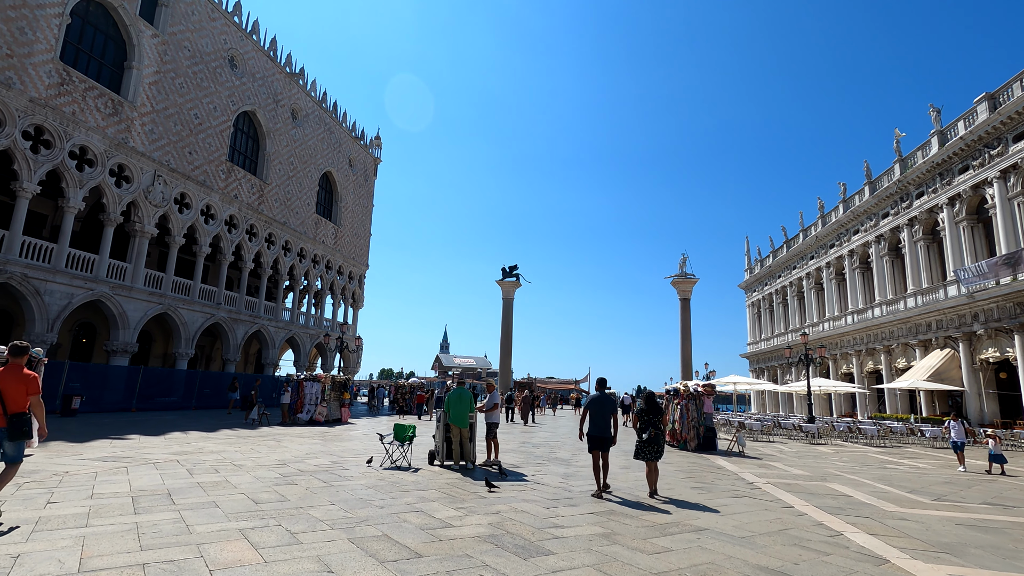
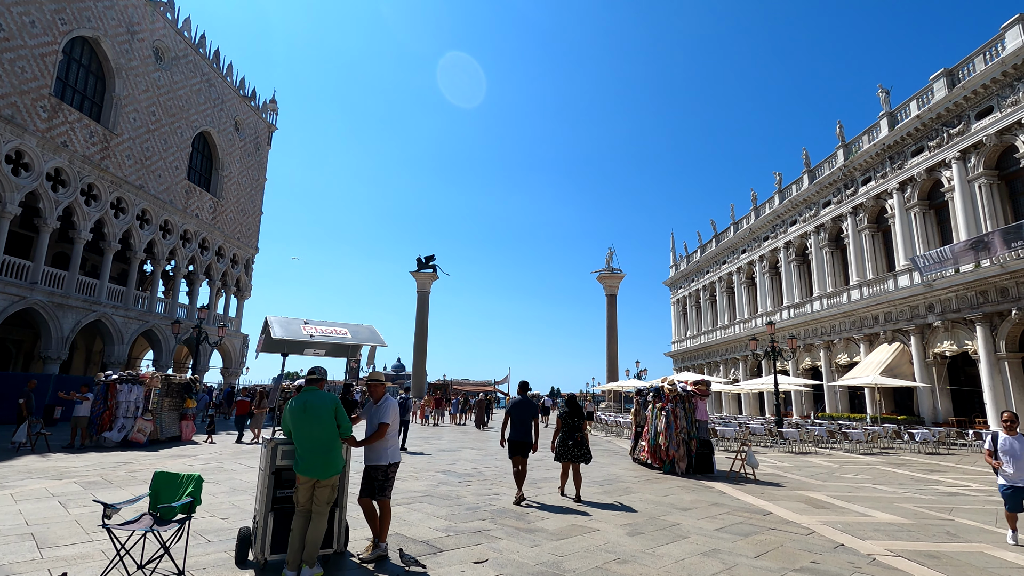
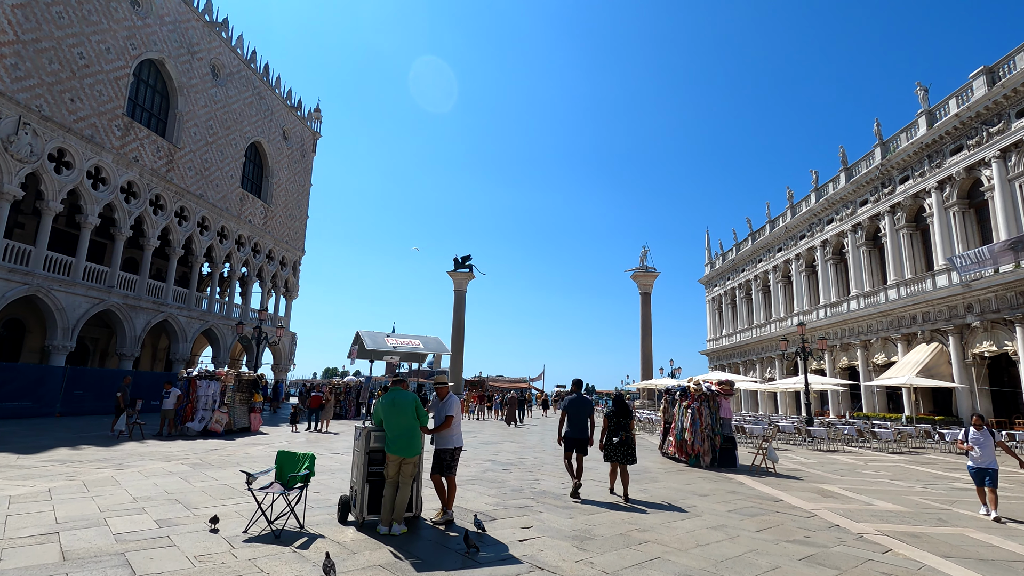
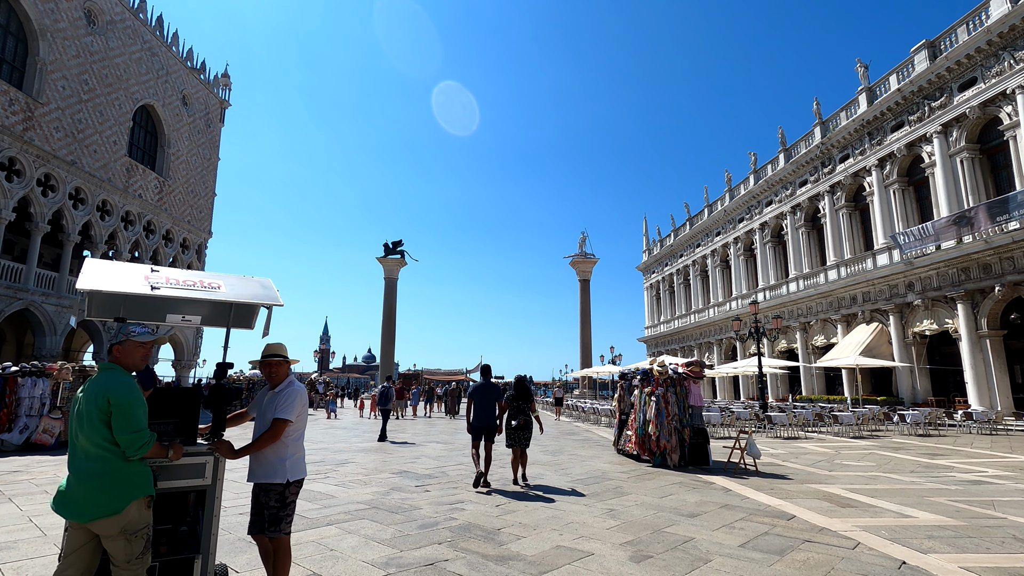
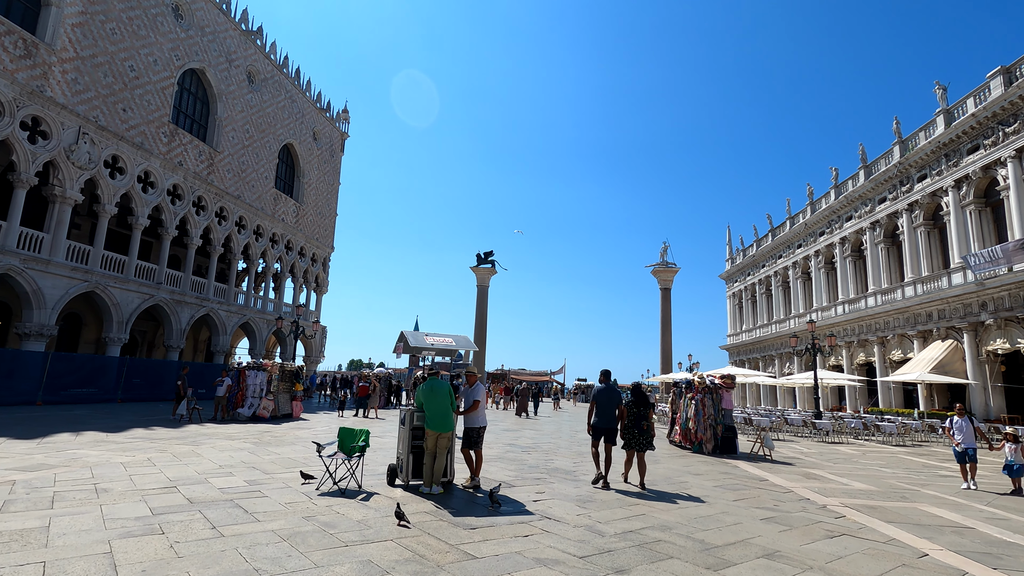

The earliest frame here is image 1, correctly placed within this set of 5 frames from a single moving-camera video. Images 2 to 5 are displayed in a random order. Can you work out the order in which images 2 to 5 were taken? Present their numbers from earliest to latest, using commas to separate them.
5, 3, 2, 4
